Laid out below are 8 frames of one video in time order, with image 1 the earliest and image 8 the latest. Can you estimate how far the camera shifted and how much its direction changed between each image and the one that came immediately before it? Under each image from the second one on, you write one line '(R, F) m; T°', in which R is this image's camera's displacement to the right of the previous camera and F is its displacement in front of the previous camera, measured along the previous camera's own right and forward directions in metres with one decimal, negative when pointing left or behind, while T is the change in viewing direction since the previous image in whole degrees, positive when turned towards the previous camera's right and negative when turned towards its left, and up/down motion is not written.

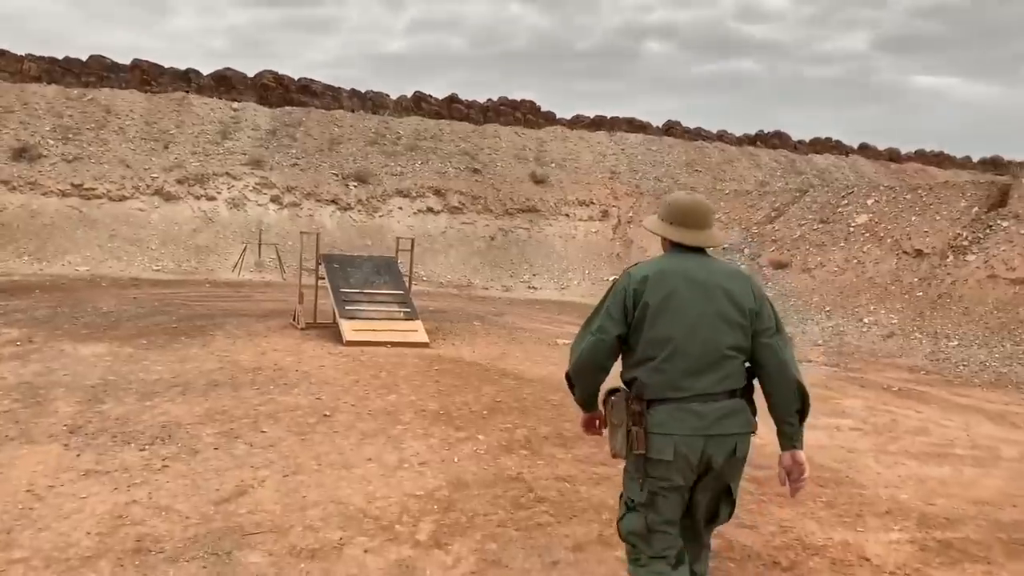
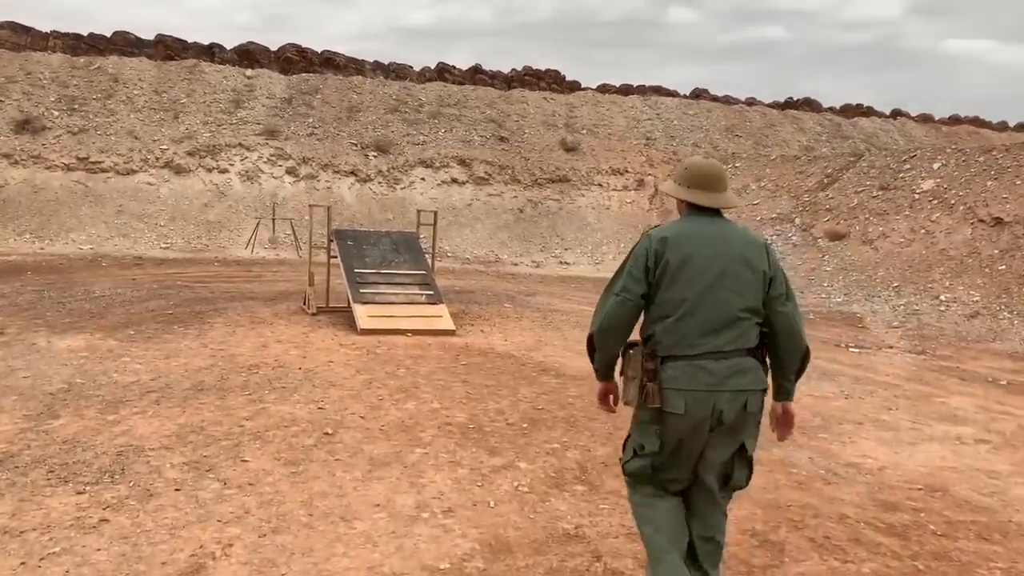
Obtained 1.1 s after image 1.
(-0.1, +1.5) m; -2°
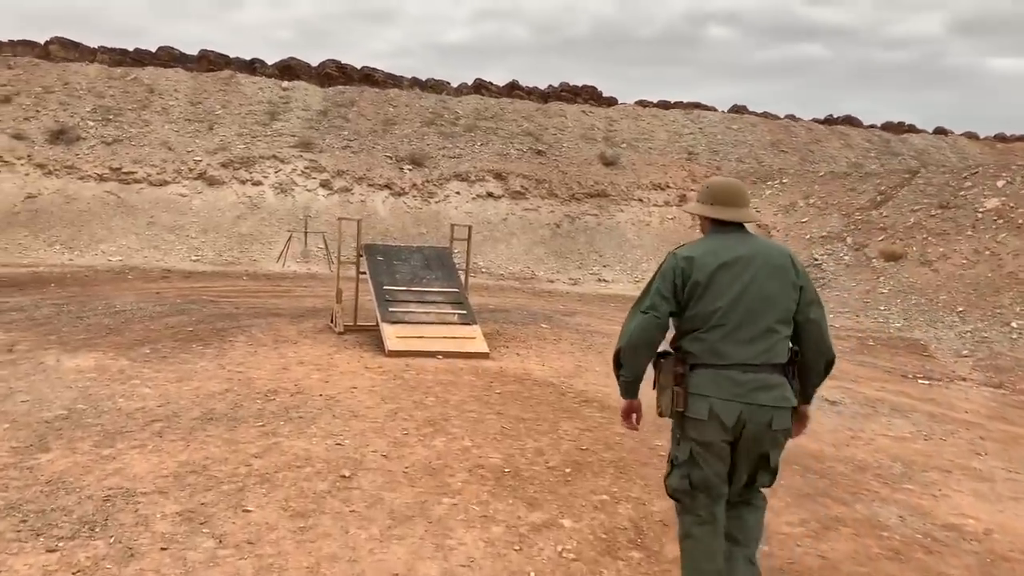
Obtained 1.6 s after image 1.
(-0.1, +0.7) m; -2°
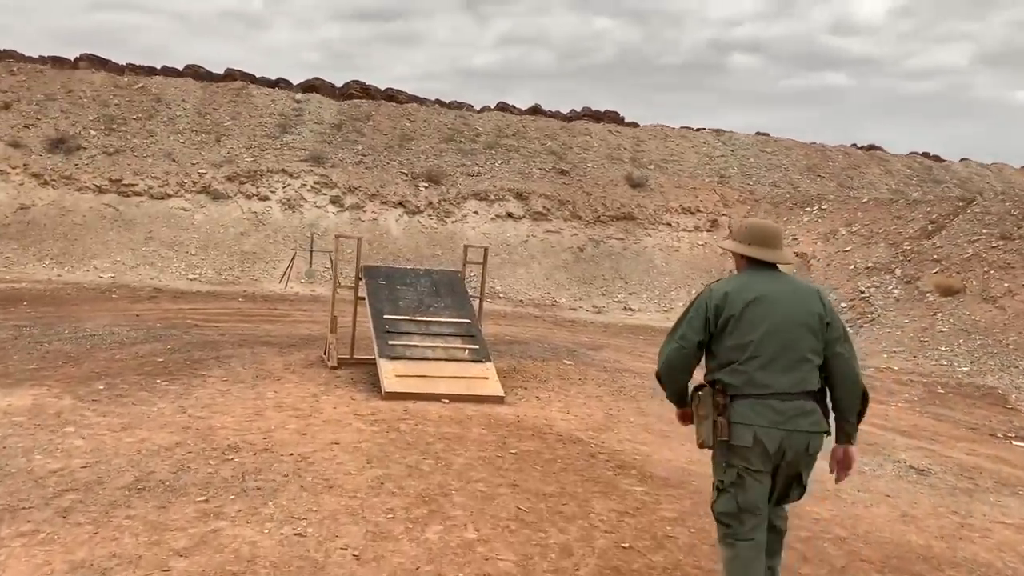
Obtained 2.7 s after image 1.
(0.0, +1.5) m; -1°
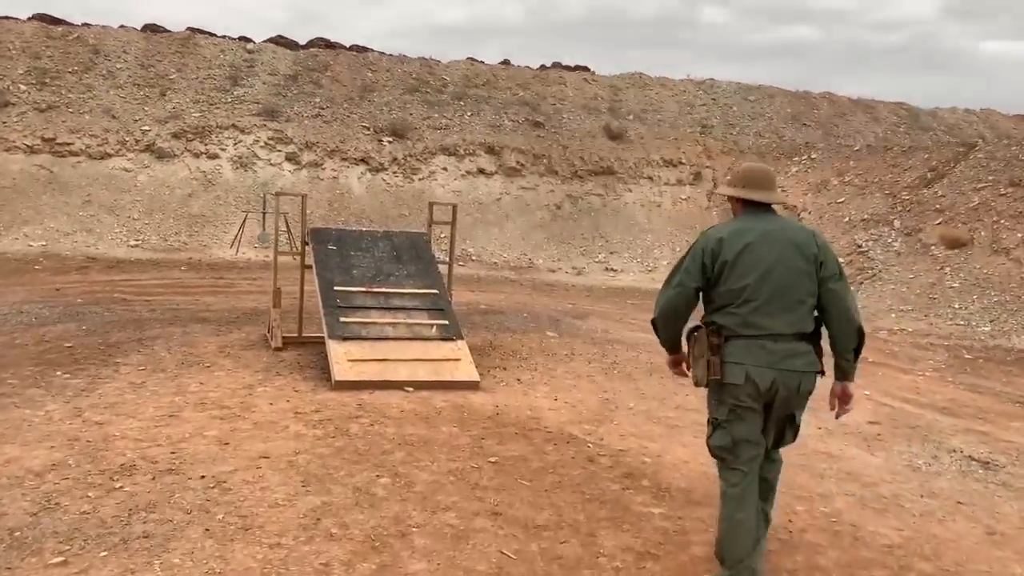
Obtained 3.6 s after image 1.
(0.0, +1.4) m; +2°
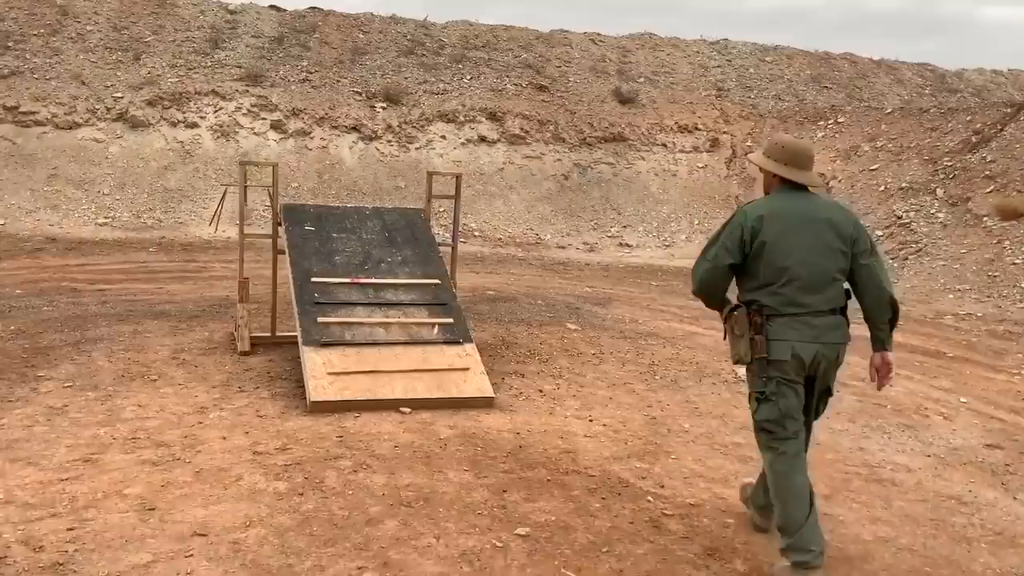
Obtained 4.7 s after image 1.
(-0.2, +1.5) m; 0°
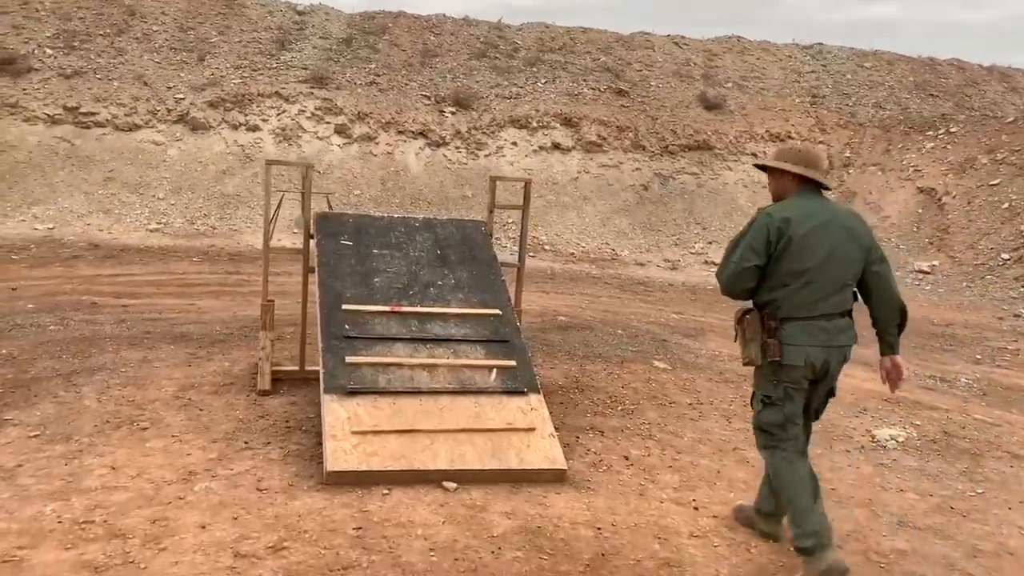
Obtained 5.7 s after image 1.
(-0.1, +1.3) m; -5°
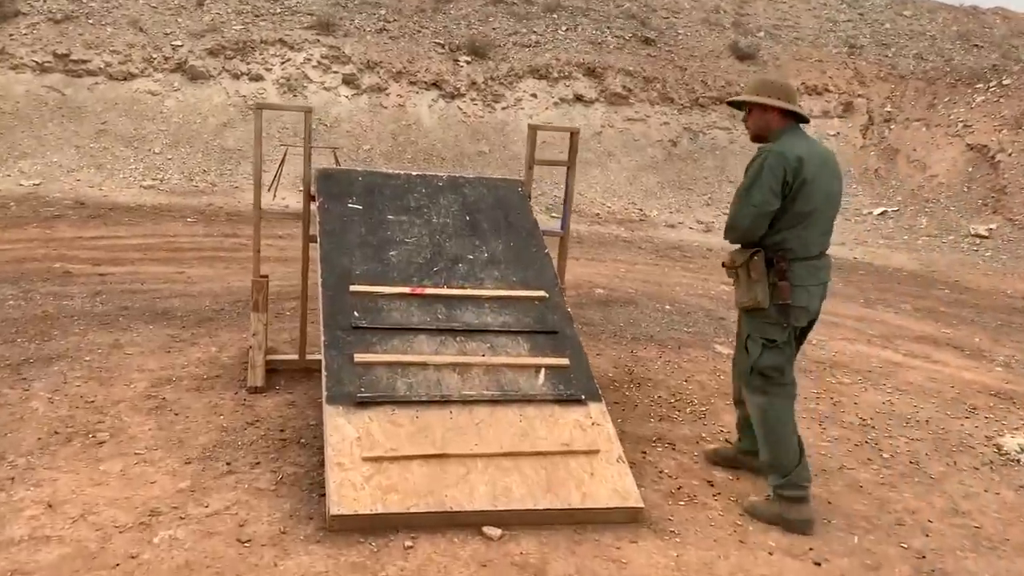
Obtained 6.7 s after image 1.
(-0.2, +1.0) m; -1°
